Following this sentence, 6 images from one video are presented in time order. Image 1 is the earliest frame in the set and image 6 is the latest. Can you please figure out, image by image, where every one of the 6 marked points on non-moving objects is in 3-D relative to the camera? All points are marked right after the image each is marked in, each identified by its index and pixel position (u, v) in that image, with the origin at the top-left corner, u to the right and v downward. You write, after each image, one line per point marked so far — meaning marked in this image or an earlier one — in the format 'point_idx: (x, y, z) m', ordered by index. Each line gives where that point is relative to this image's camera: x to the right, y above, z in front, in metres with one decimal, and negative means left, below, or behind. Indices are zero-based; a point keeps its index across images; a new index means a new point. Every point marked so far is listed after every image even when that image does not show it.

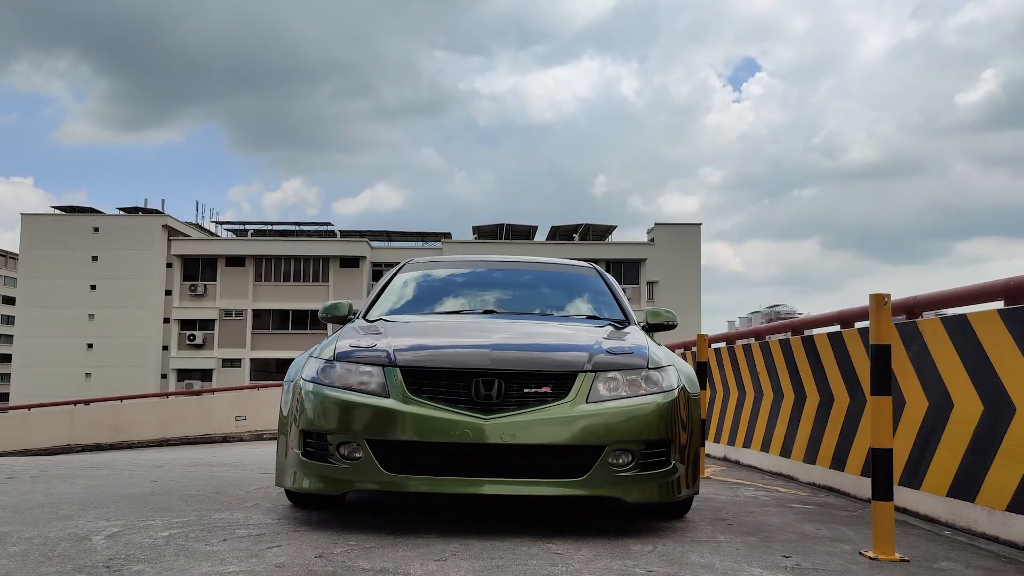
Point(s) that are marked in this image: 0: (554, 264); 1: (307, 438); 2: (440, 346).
0: (+0.3, +0.2, +5.4) m
1: (-0.9, -0.7, +3.3) m
2: (-0.3, -0.3, +3.3) m
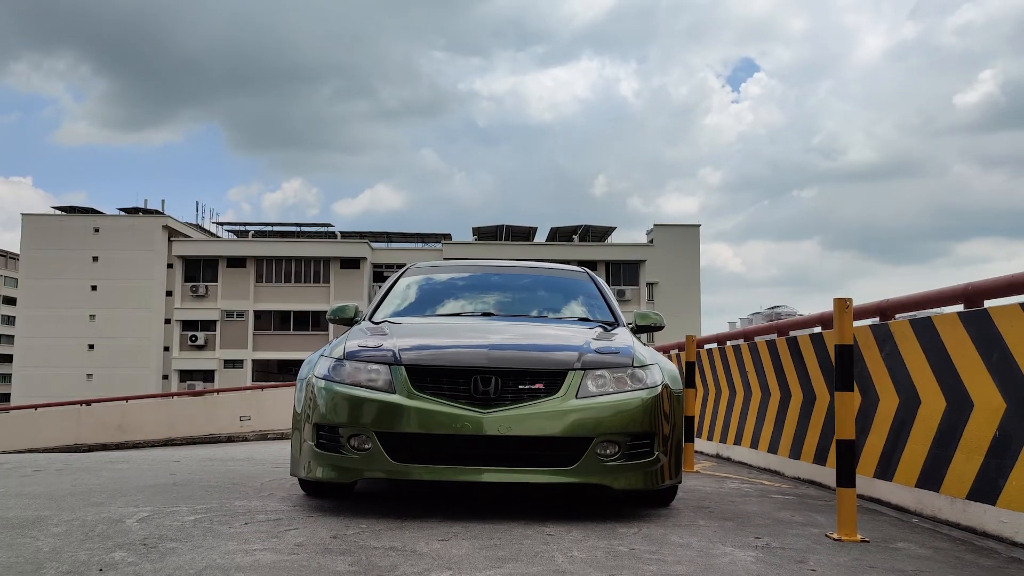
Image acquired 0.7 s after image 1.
0: (+0.3, +0.1, +5.6) m
1: (-0.9, -0.7, +3.6) m
2: (-0.3, -0.3, +3.6) m
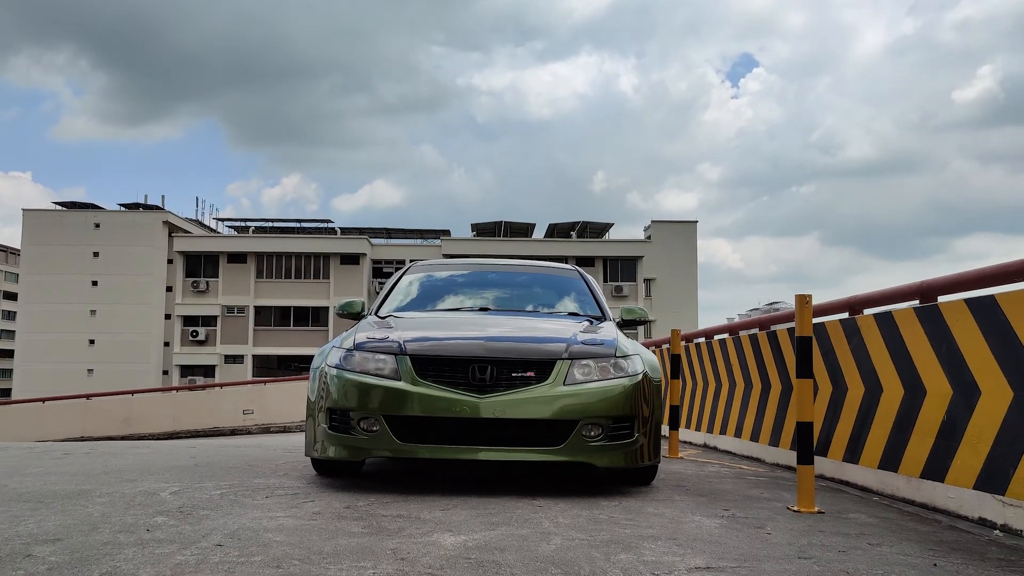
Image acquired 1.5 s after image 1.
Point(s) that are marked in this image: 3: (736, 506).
0: (+0.3, +0.2, +6.0) m
1: (-1.0, -0.7, +4.0) m
2: (-0.4, -0.3, +3.9) m
3: (+1.1, -1.1, +3.8) m
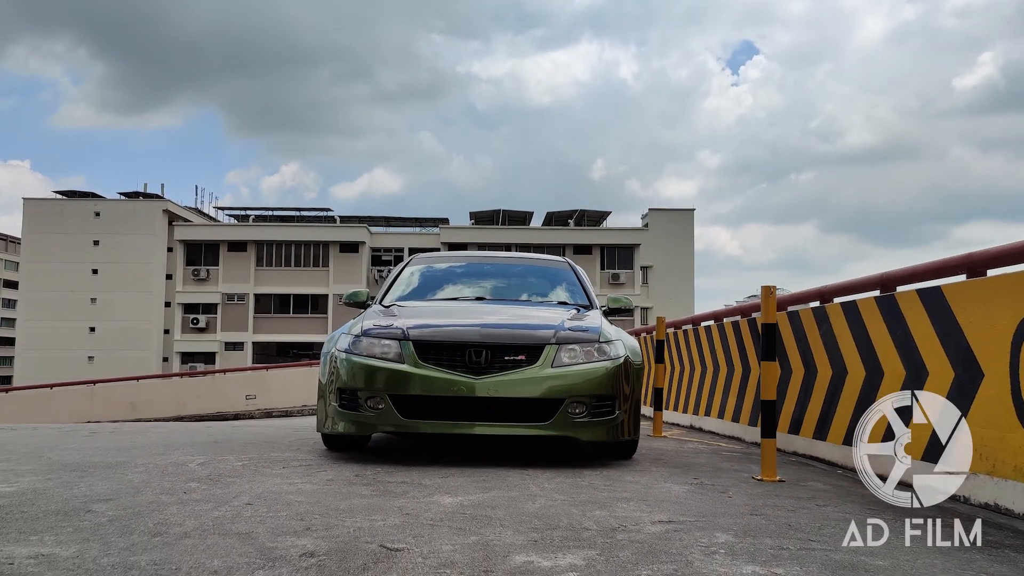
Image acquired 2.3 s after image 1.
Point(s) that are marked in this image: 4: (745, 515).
0: (+0.2, +0.3, +6.4) m
1: (-1.0, -0.6, +4.4) m
2: (-0.4, -0.2, +4.4) m
3: (+1.1, -1.1, +4.2) m
4: (+1.0, -0.9, +3.0) m
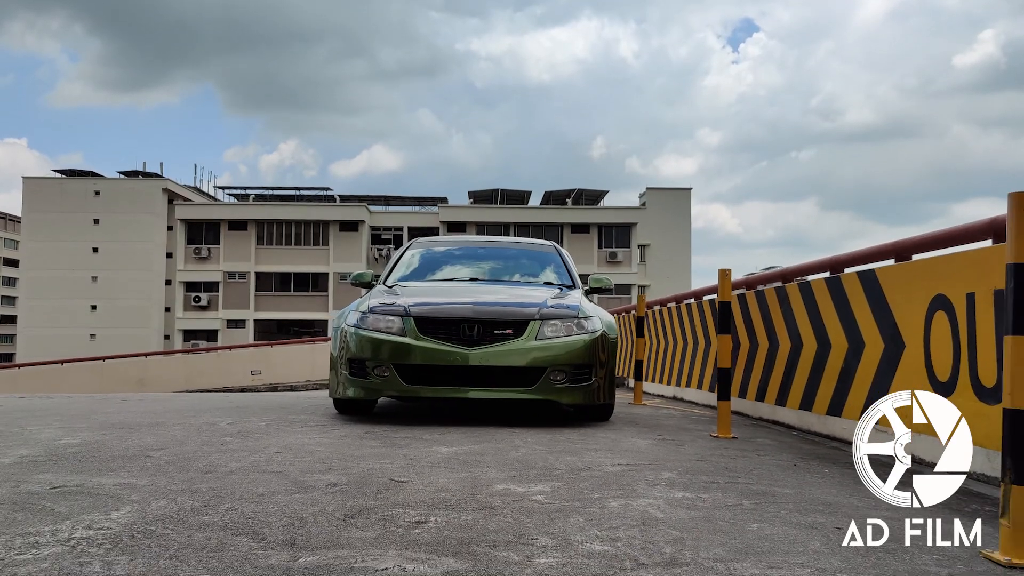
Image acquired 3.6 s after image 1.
0: (+0.1, +0.4, +7.0) m
1: (-1.1, -0.5, +5.0) m
2: (-0.5, -0.1, +4.9) m
3: (+1.0, -0.9, +4.8) m
4: (+0.9, -0.8, +3.6) m
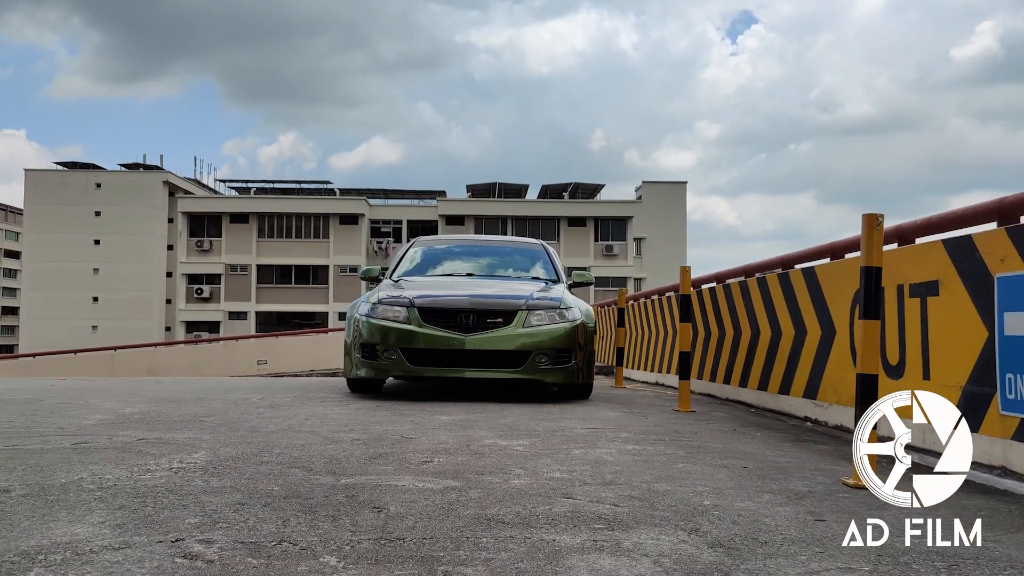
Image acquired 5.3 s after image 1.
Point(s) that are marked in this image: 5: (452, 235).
0: (+0.1, +0.5, +7.7) m
1: (-1.1, -0.5, +5.7) m
2: (-0.6, -0.1, +5.7) m
3: (+1.0, -0.9, +5.6) m
4: (+0.8, -0.8, +4.4) m
5: (-0.6, +0.6, +7.8) m
